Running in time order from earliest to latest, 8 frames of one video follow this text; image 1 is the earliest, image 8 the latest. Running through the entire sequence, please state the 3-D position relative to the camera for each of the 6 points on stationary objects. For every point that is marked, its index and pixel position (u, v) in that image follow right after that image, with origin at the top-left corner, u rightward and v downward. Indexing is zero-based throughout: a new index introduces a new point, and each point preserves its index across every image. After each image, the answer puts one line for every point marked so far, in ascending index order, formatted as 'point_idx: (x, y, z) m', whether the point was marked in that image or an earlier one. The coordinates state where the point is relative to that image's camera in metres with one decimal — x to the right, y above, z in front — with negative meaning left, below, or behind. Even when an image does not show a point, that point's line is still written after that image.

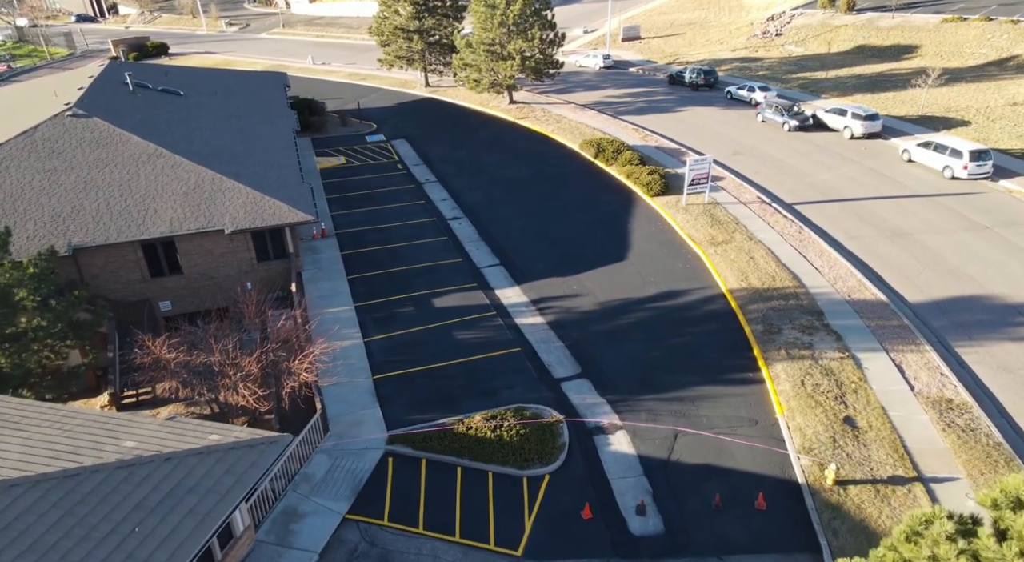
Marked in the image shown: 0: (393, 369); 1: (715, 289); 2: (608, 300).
0: (-3.4, -2.5, +17.2) m
1: (+6.6, -0.2, +19.9) m
2: (+3.1, -0.6, +20.0) m
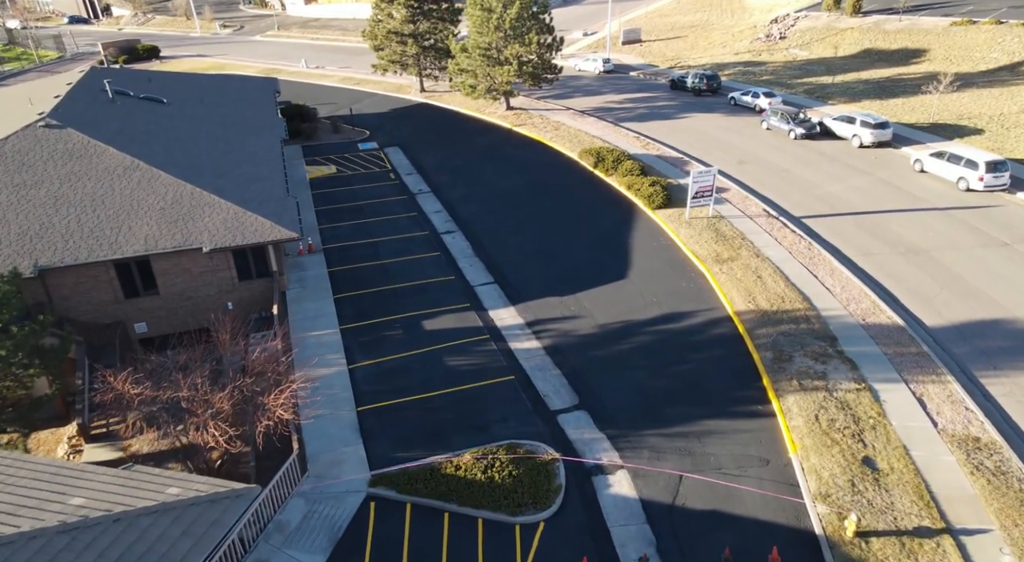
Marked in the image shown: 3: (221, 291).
0: (-3.6, -3.1, +16.1) m
1: (+6.5, -0.9, +18.8) m
2: (+3.0, -1.3, +18.9) m
3: (-9.5, -0.3, +19.8) m
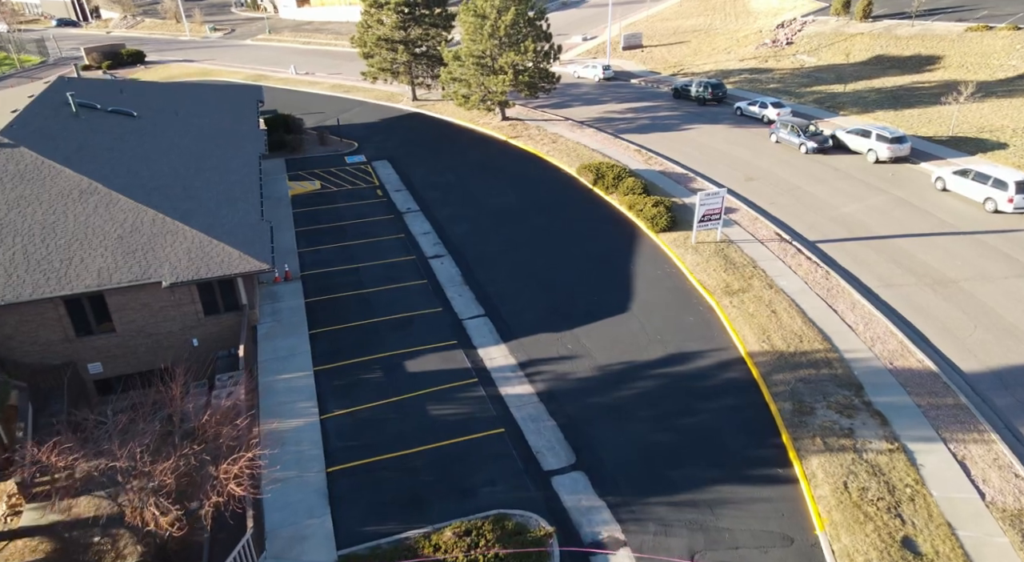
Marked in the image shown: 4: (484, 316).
0: (-3.8, -4.2, +14.4) m
1: (+6.2, -2.0, +17.1) m
2: (+2.7, -2.3, +17.2) m
3: (-9.8, -1.3, +18.1) m
4: (-0.9, -1.1, +19.6) m
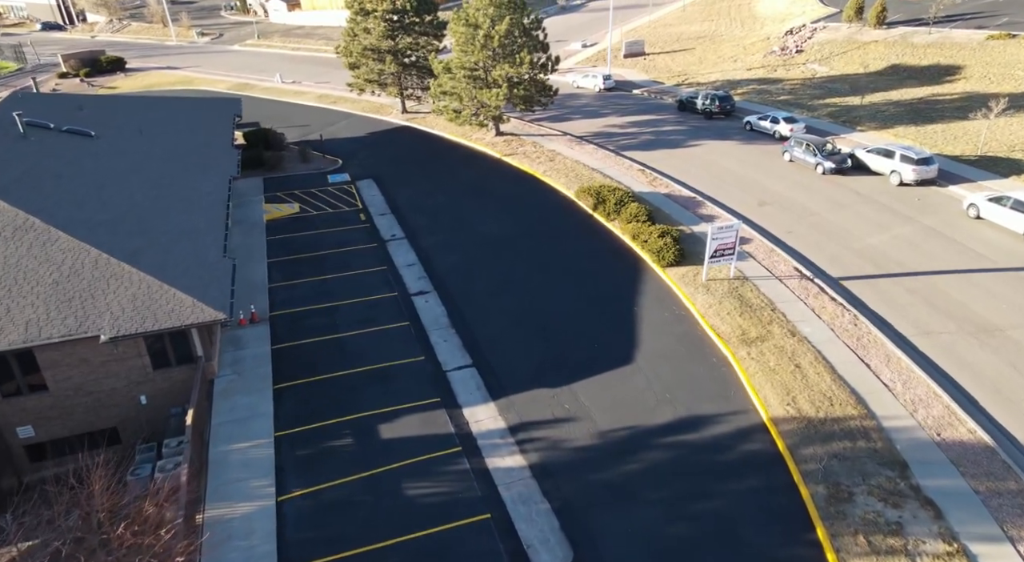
0: (-4.1, -5.5, +12.2) m
1: (+5.9, -3.3, +14.9) m
2: (+2.4, -3.7, +15.0) m
3: (-10.0, -2.7, +15.9) m
4: (-1.2, -2.4, +17.4) m
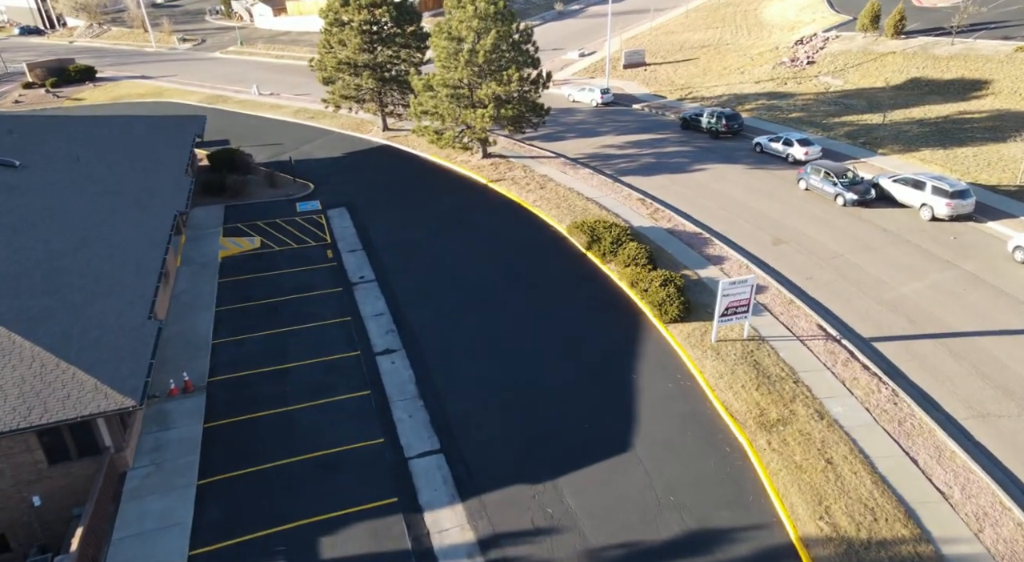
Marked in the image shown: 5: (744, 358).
0: (-4.7, -7.2, +9.4) m
1: (+5.3, -5.0, +12.1) m
2: (+1.8, -5.4, +12.2) m
3: (-10.6, -4.4, +13.1) m
4: (-1.8, -4.1, +14.6) m
5: (+6.3, -2.1, +16.5) m
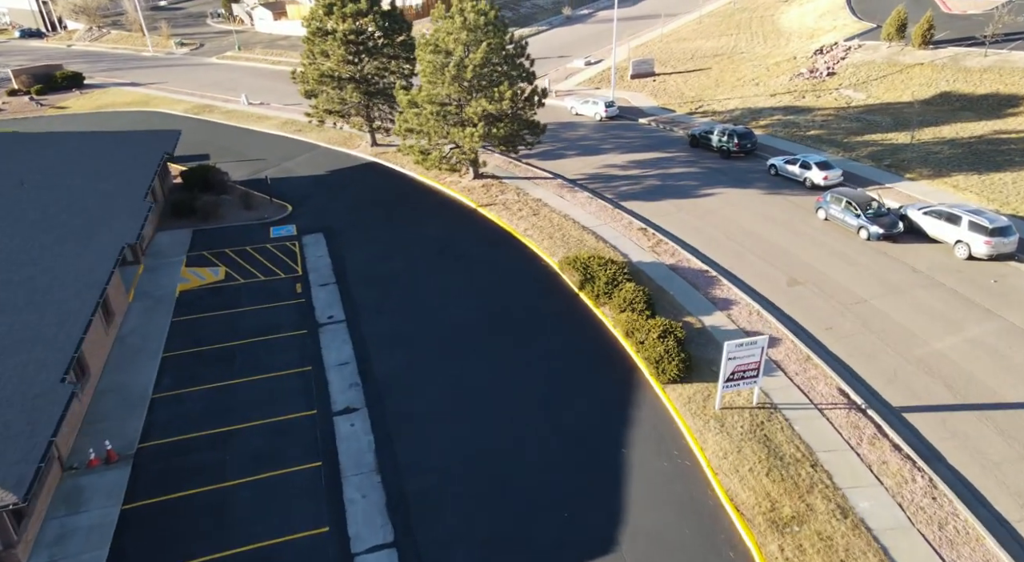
0: (-5.6, -8.5, +7.3) m
1: (+4.5, -6.4, +9.9) m
2: (+1.0, -6.7, +10.0) m
3: (-11.4, -5.6, +11.2) m
4: (-2.5, -5.5, +12.5) m
5: (+5.6, -3.5, +14.2) m
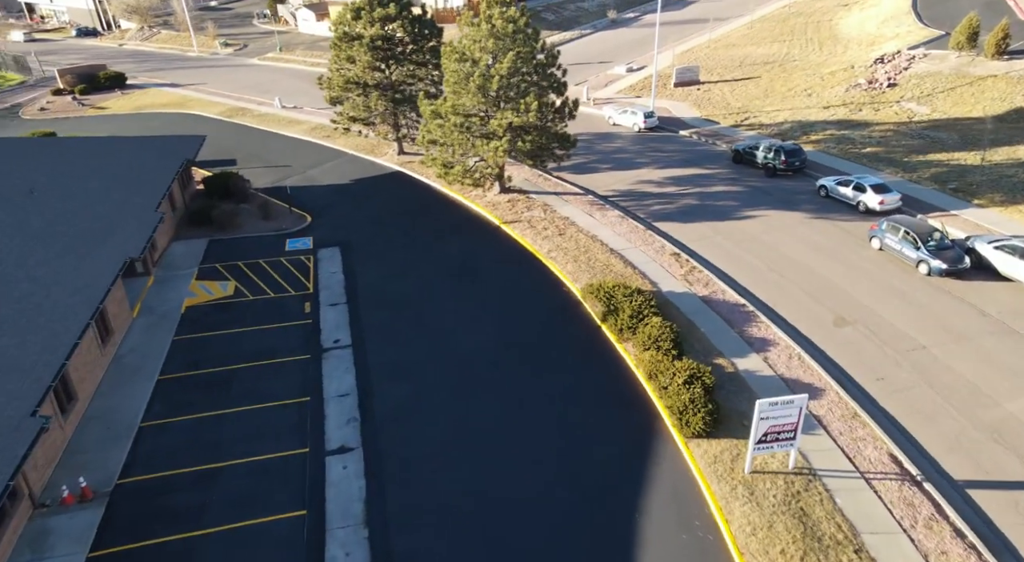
0: (-6.1, -9.1, +6.4) m
1: (+4.2, -7.4, +8.2) m
2: (+0.7, -7.6, +8.6) m
3: (-11.6, -6.0, +10.6) m
4: (-2.6, -6.2, +11.3) m
5: (+5.7, -4.6, +12.5) m
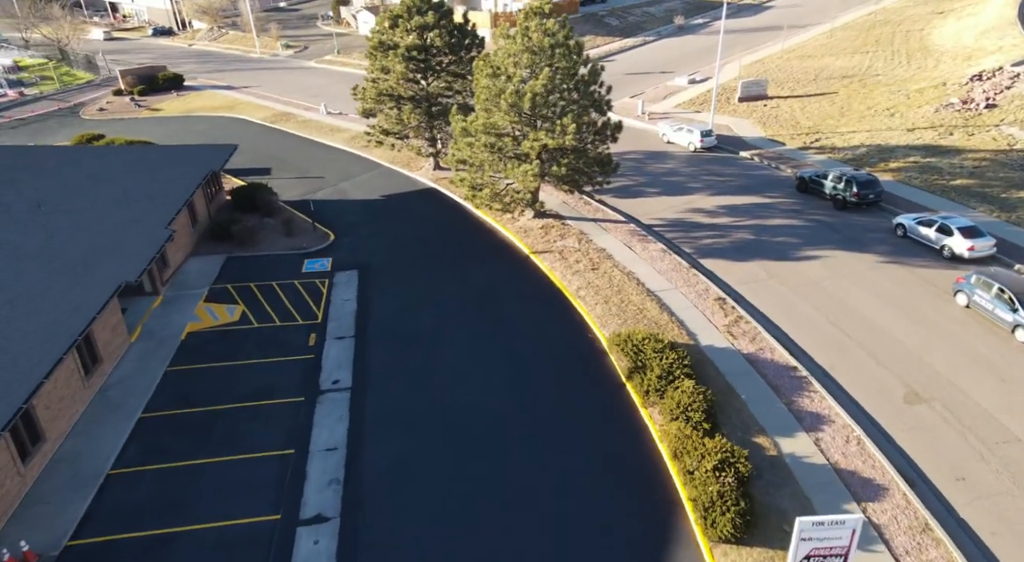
0: (-7.3, -10.0, +5.1) m
1: (+3.3, -8.8, +6.0) m
2: (-0.2, -8.9, +6.7) m
3: (-12.1, -6.7, +9.8) m
4: (-3.2, -7.3, +9.7) m
5: (+5.3, -6.1, +10.0) m
